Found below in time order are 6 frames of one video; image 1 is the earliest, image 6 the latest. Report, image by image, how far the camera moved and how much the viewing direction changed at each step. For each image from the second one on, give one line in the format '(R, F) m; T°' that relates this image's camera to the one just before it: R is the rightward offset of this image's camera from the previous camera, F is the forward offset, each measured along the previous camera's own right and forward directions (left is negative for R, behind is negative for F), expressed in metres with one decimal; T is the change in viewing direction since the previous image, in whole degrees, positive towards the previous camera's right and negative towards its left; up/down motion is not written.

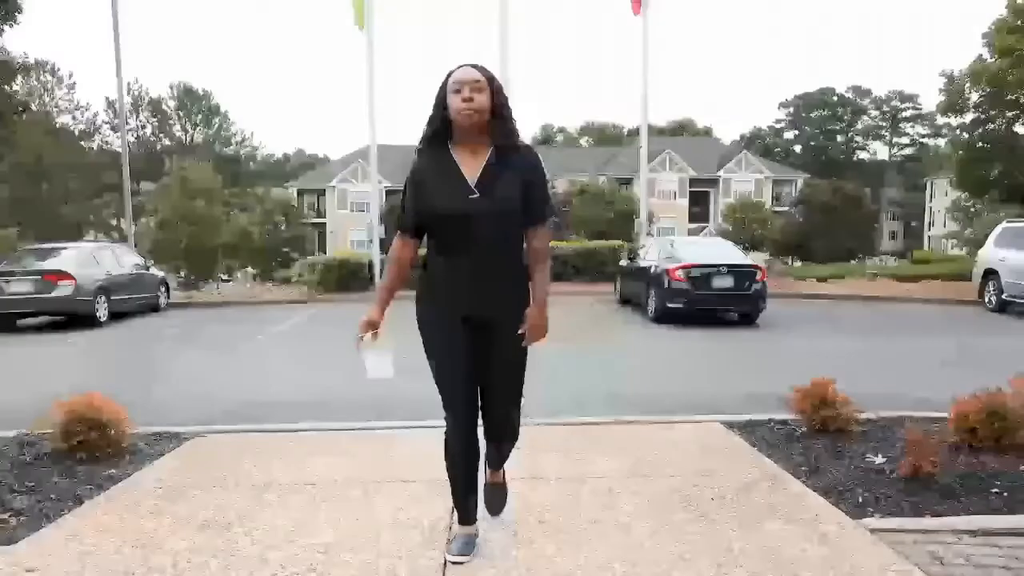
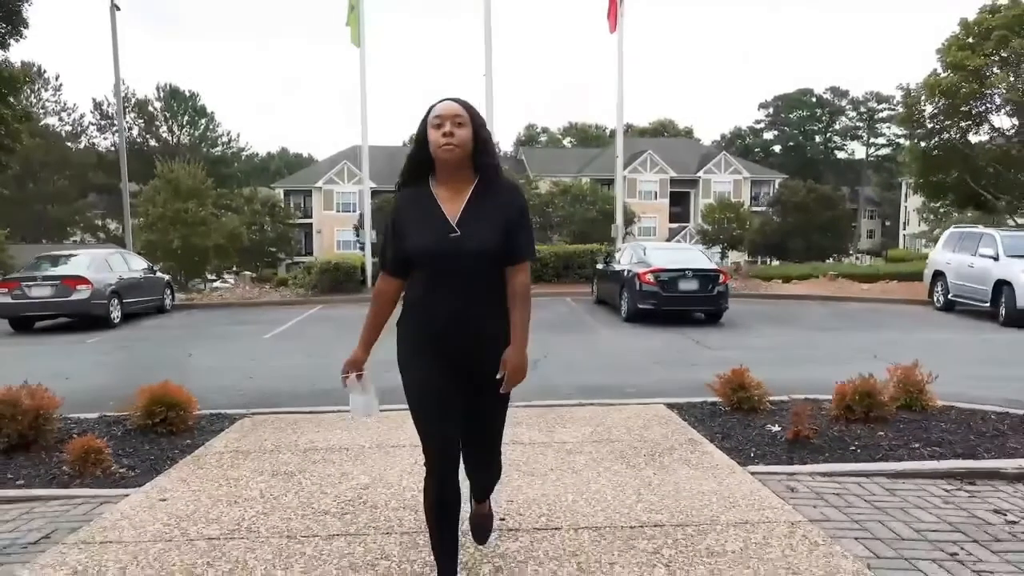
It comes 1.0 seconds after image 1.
(0.0, -1.1) m; +1°
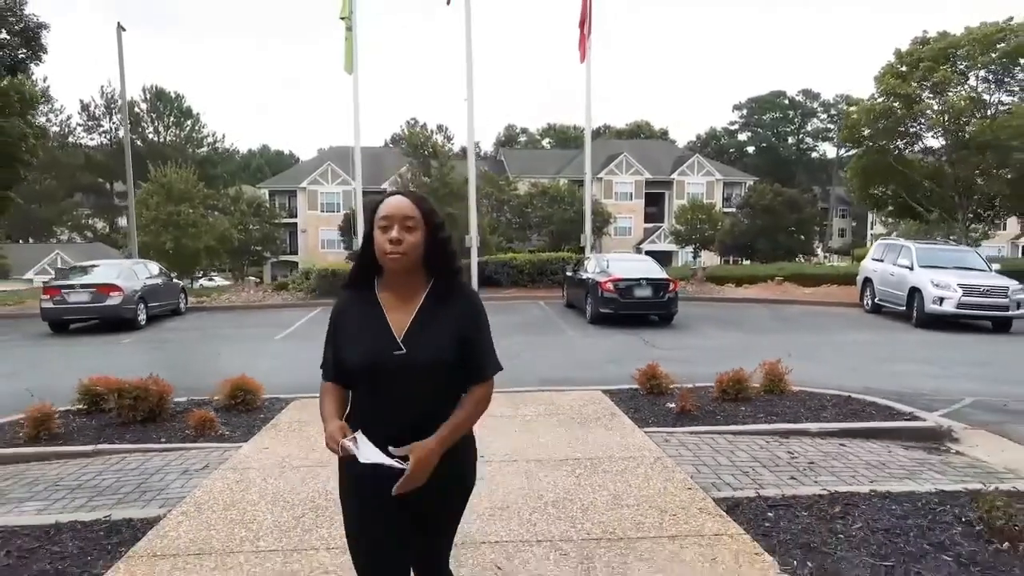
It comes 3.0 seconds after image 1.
(0.0, -2.0) m; +1°
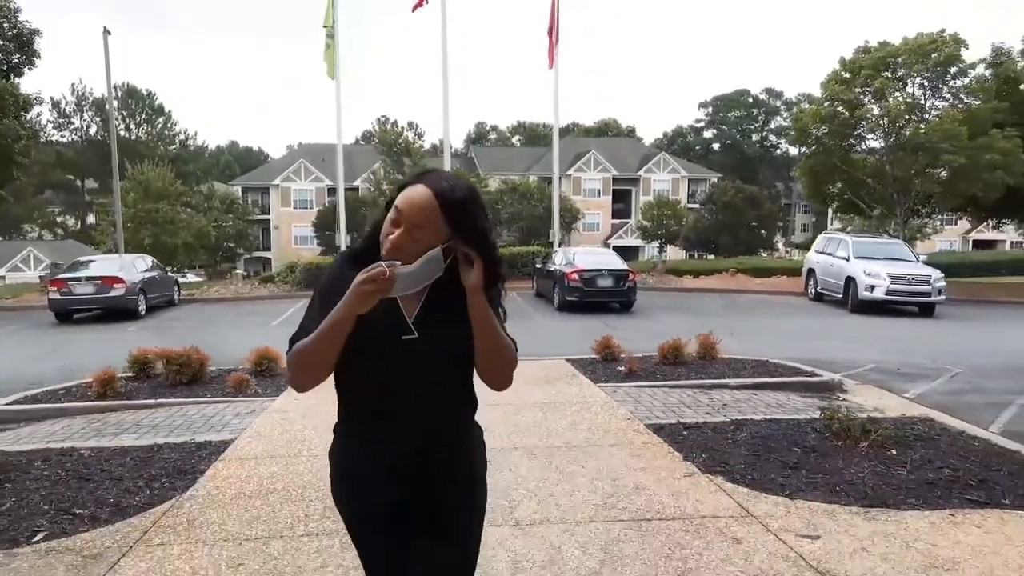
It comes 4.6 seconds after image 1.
(-0.1, -1.5) m; +2°
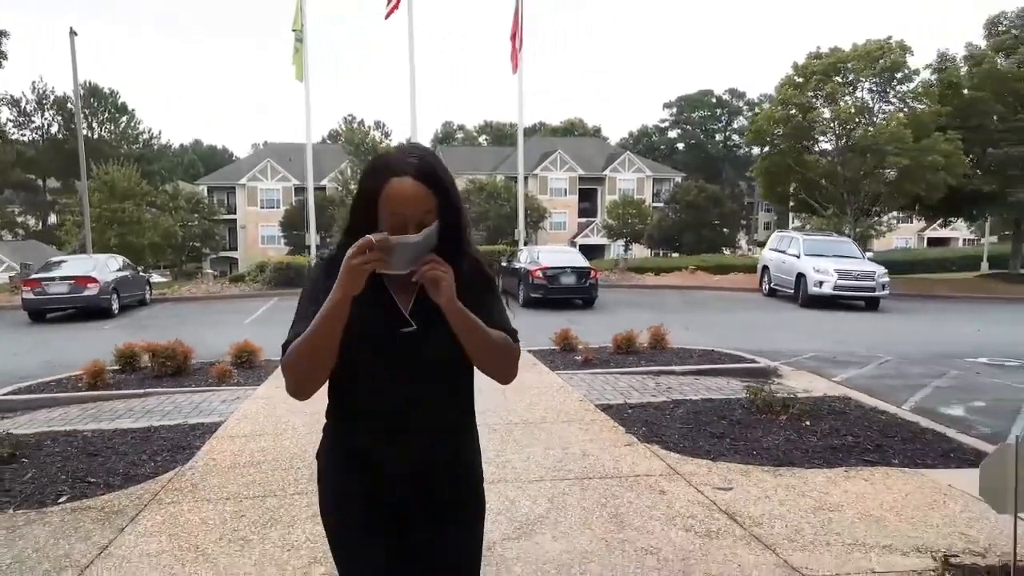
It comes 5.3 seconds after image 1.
(0.0, -0.6) m; +2°
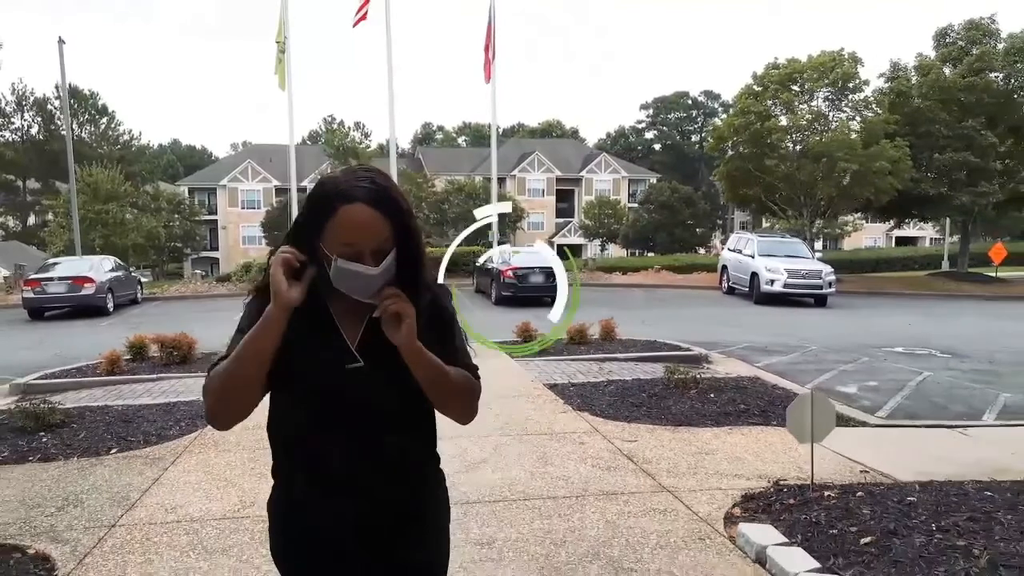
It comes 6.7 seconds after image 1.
(+0.2, -1.2) m; +1°
